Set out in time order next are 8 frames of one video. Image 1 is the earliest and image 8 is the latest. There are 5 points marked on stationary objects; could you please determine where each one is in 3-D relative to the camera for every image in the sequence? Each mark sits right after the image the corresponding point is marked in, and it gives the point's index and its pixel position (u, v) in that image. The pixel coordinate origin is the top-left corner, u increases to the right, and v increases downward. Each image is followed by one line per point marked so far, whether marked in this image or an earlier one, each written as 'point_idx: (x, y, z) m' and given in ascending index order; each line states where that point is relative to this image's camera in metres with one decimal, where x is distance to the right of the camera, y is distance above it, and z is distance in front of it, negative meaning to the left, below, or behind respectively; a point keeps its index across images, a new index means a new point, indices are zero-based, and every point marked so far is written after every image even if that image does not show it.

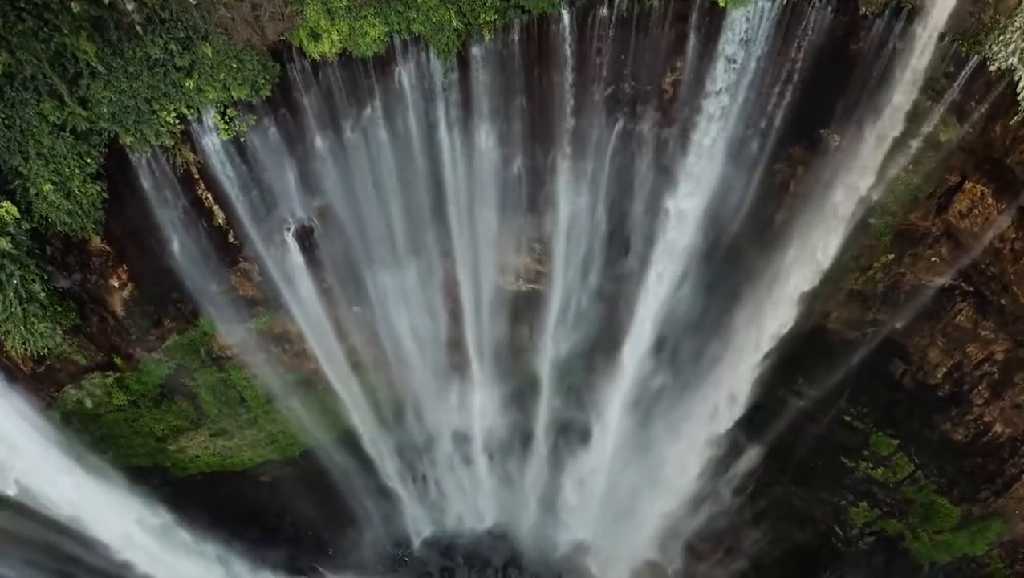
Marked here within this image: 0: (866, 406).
0: (+4.6, -1.5, +10.0) m
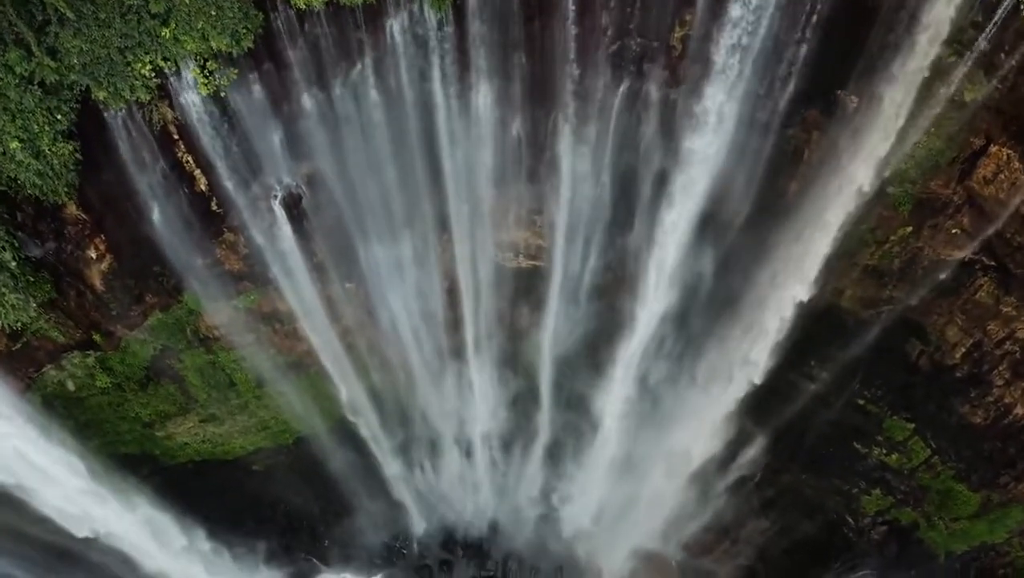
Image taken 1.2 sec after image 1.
0: (+4.6, -1.2, +9.6) m
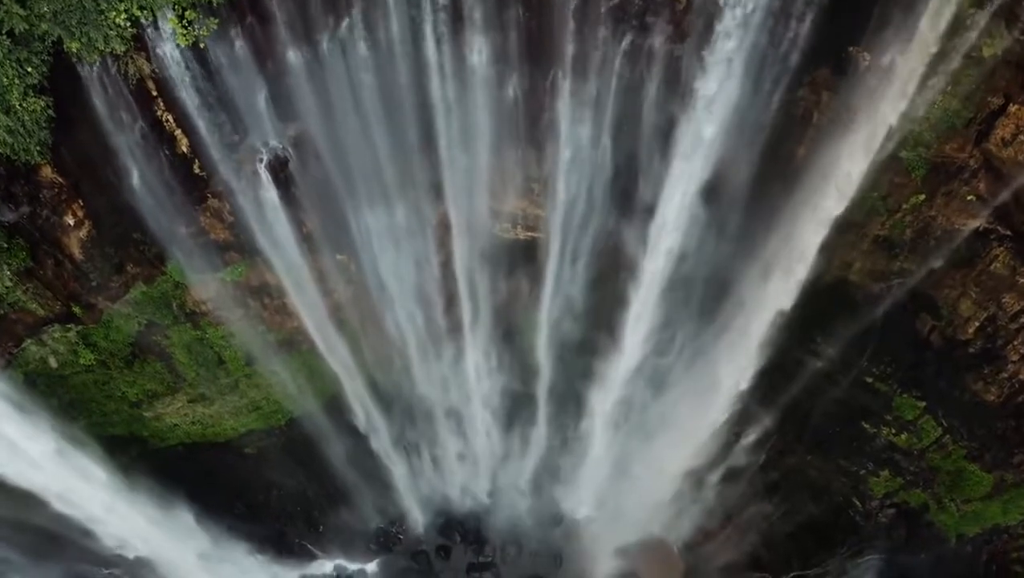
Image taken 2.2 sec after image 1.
0: (+4.6, -0.9, +9.3) m
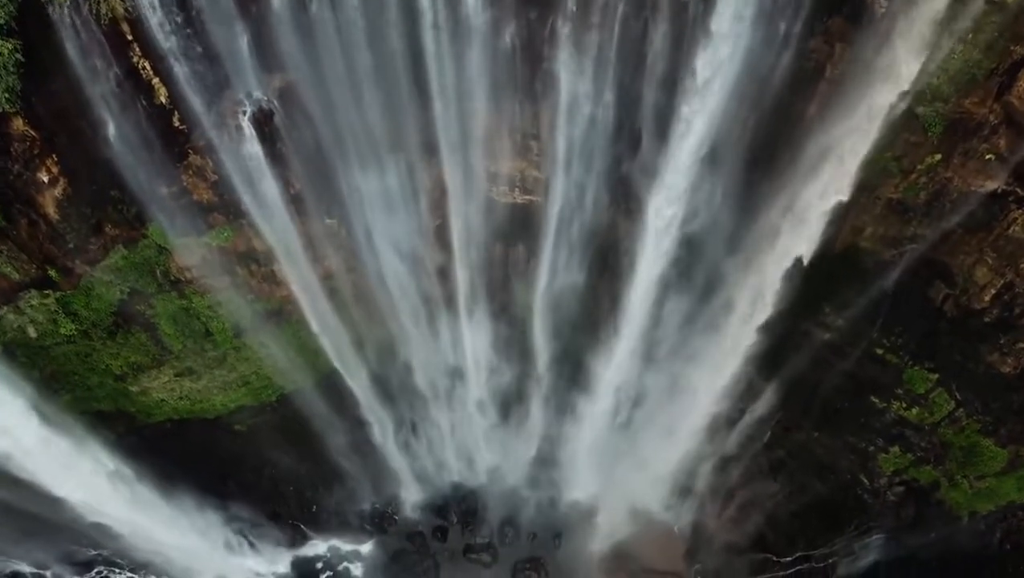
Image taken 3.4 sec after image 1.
0: (+4.6, -0.5, +9.0) m
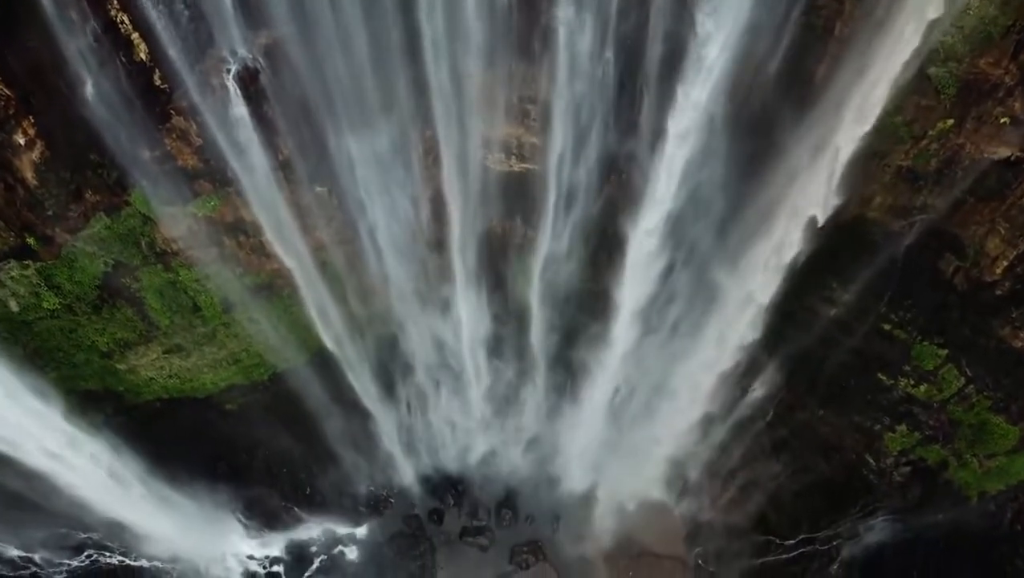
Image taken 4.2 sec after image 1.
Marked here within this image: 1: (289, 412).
0: (+4.5, -0.2, +8.7) m
1: (-3.1, -1.7, +10.7) m
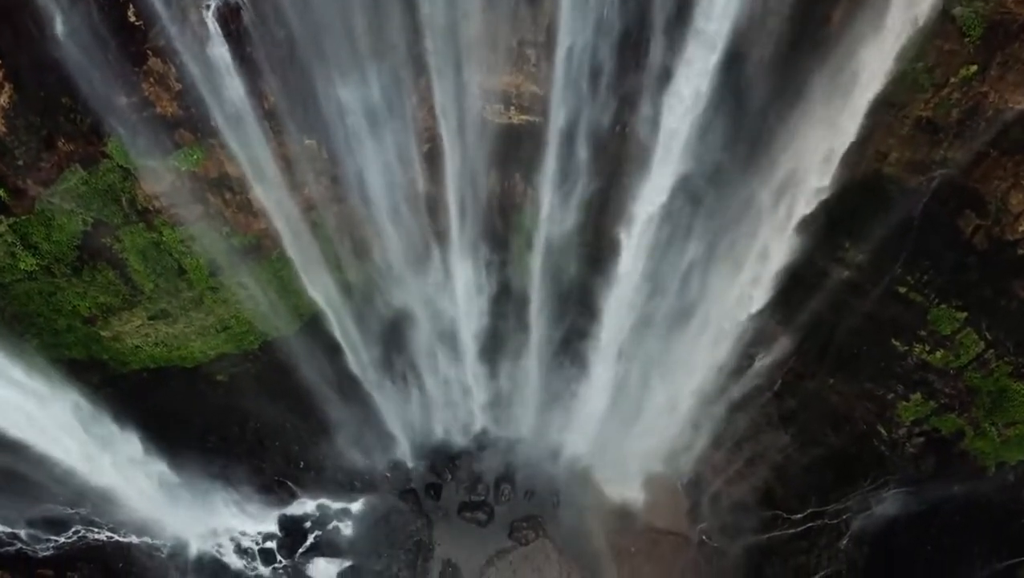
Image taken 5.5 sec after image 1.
0: (+4.5, +0.2, +8.3) m
1: (-3.2, -1.2, +10.4) m
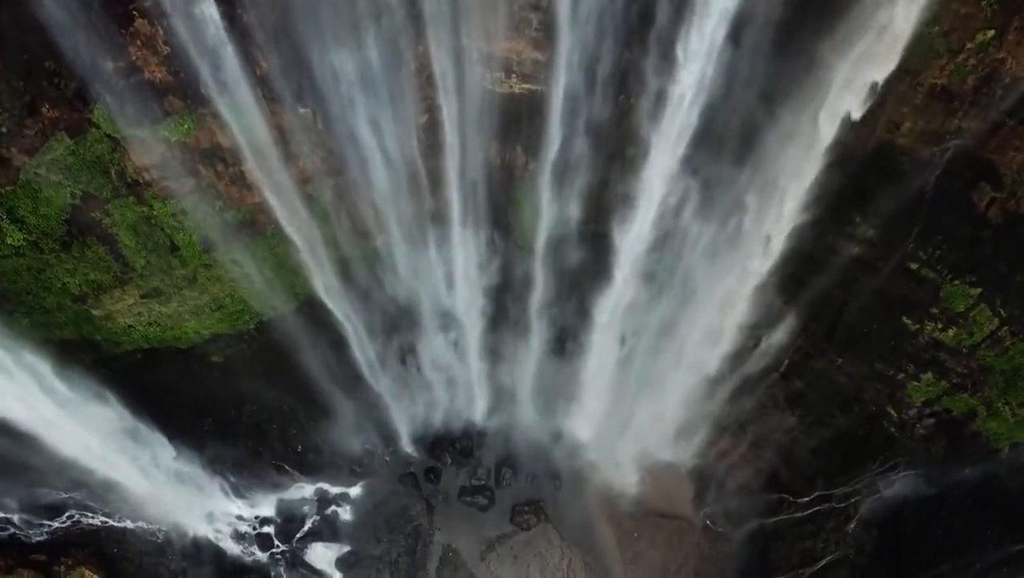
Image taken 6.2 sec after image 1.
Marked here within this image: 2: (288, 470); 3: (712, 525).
0: (+4.5, +0.5, +8.1) m
1: (-3.1, -0.9, +10.2) m
2: (-3.0, -2.4, +10.4) m
3: (+2.8, -3.2, +10.5) m
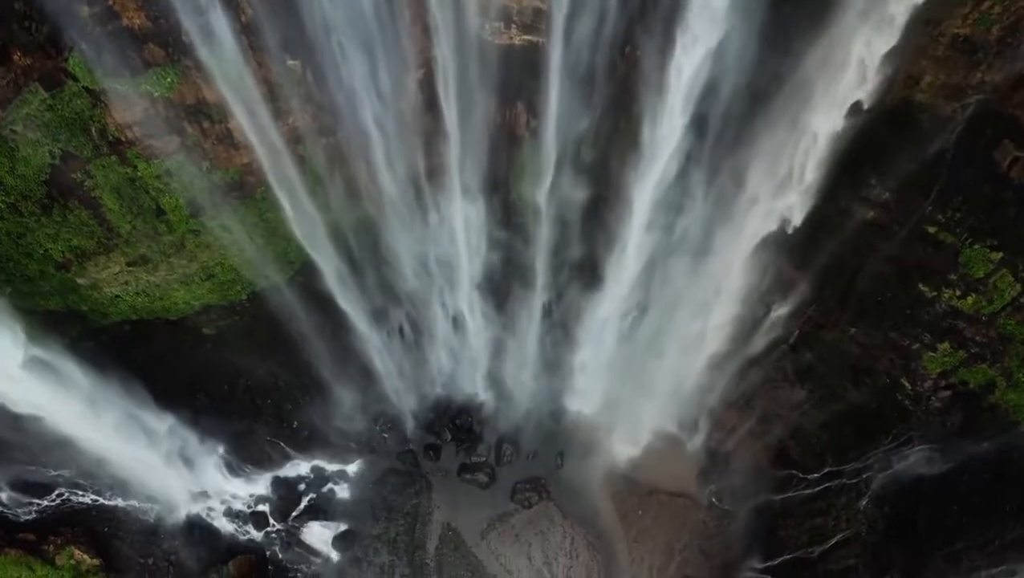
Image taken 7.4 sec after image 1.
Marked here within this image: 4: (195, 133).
0: (+4.5, +0.8, +7.7) m
1: (-3.1, -0.6, +9.8) m
2: (-3.0, -2.0, +10.1) m
3: (+2.8, -2.8, +10.2) m
4: (-3.1, +1.5, +7.7) m
